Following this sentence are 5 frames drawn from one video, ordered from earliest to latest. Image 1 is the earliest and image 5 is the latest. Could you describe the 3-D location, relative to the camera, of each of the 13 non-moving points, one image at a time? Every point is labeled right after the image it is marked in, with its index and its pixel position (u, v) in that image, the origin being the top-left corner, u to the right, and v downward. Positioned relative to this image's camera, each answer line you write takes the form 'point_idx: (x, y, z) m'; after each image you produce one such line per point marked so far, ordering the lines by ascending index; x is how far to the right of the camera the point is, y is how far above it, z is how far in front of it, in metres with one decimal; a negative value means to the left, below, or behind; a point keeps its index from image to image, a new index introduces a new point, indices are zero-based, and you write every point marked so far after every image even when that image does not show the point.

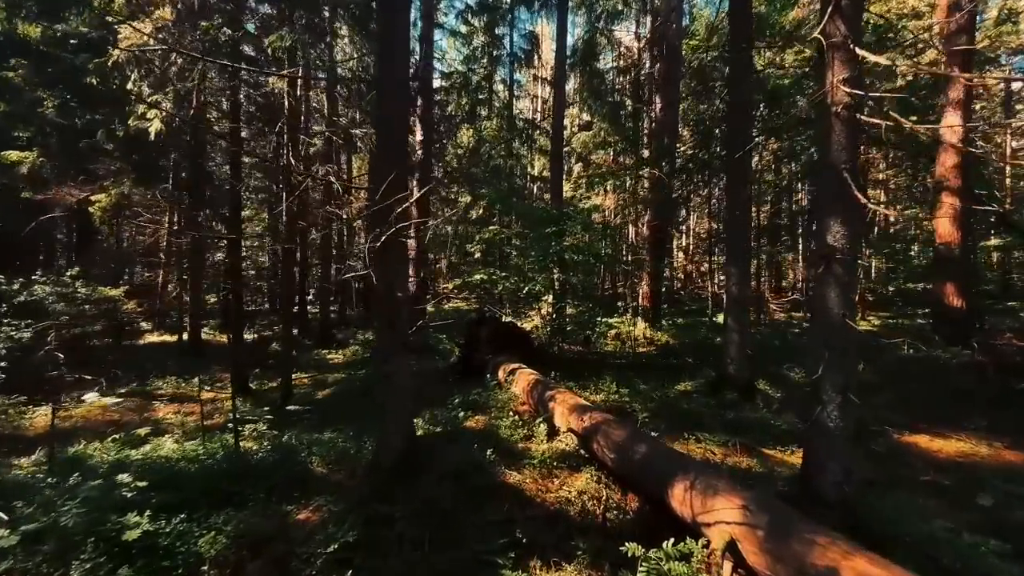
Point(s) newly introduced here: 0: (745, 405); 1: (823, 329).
0: (+4.2, -2.1, +7.9) m
1: (+2.8, -0.4, +4.0) m
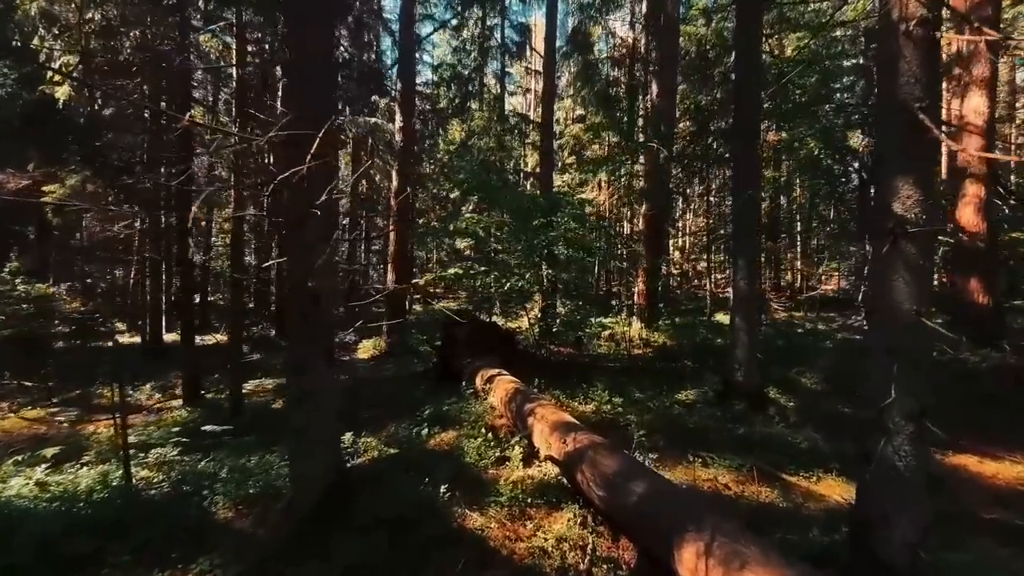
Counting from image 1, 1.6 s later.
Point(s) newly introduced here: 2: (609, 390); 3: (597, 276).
0: (+3.8, -2.0, +6.8) m
1: (+2.5, -0.3, +2.9) m
2: (+1.8, -1.9, +8.2) m
3: (+2.4, +0.3, +12.4) m
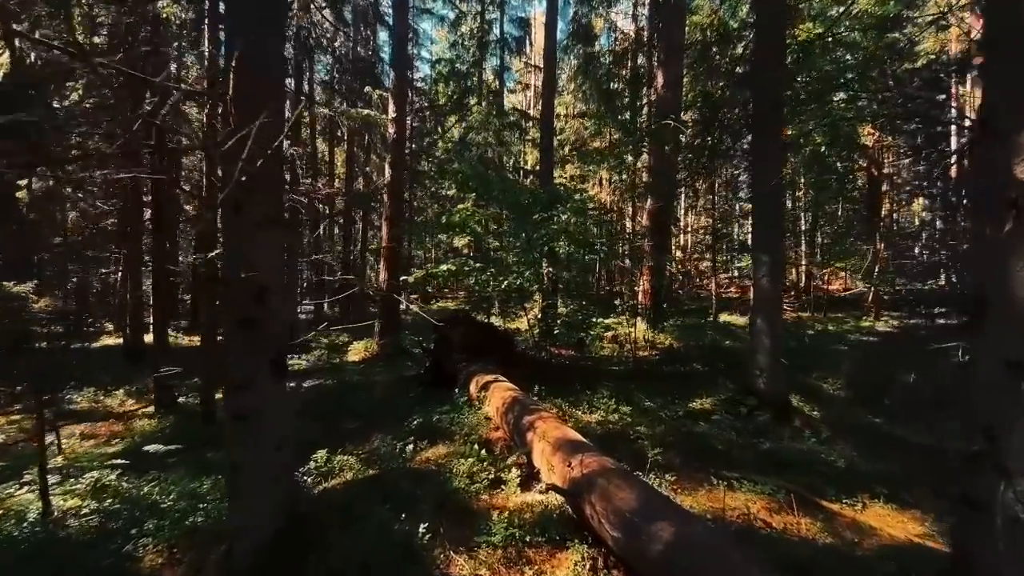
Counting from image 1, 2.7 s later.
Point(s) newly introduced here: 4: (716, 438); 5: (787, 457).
0: (+3.8, -2.0, +6.1) m
1: (+2.4, -0.2, +2.2) m
2: (+1.8, -1.9, +7.5) m
3: (+2.4, +0.3, +11.7) m
4: (+2.7, -2.0, +5.8) m
5: (+3.4, -2.1, +5.3) m
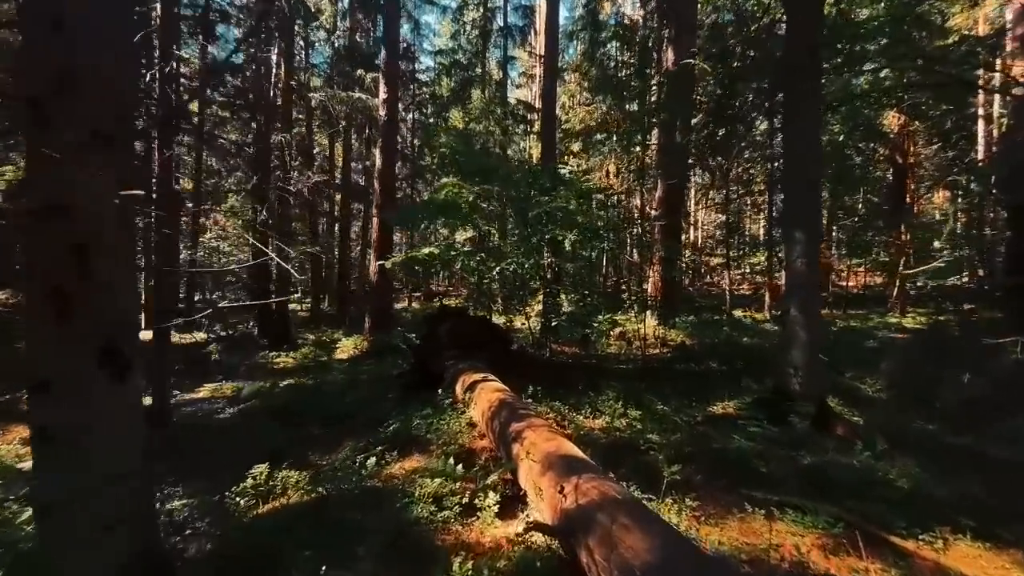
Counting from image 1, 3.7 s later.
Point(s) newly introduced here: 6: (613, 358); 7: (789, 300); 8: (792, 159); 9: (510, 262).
0: (+3.6, -1.8, +5.1) m
1: (+2.2, 0.0, +1.2) m
2: (+1.7, -1.7, +6.5) m
3: (+2.3, +0.6, +10.7) m
4: (+2.6, -1.8, +4.8) m
5: (+3.2, -1.8, +4.3) m
6: (+2.6, -1.8, +11.1) m
7: (+3.7, -0.2, +5.8) m
8: (+3.8, +1.8, +6.0) m
9: (0.0, +0.5, +9.9) m
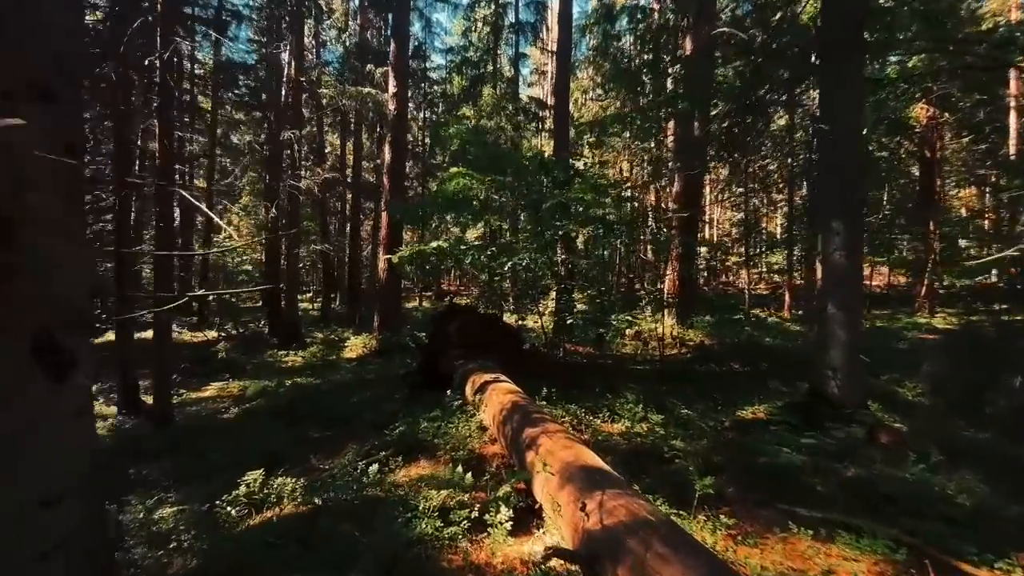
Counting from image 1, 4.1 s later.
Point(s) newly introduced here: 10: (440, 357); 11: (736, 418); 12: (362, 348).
0: (+3.8, -1.7, +4.6) m
1: (+2.3, 0.0, +0.8) m
2: (+1.8, -1.6, +6.1) m
3: (+2.6, +0.6, +10.2) m
4: (+2.7, -1.7, +4.4) m
5: (+3.3, -1.8, +3.9) m
6: (+2.9, -1.7, +10.7) m
7: (+3.9, -0.1, +5.4) m
8: (+4.0, +1.8, +5.5) m
9: (+0.3, +0.6, +9.5) m
10: (-1.3, -1.2, +7.8) m
11: (+2.9, -1.6, +5.6) m
12: (-4.3, -1.7, +12.4) m
